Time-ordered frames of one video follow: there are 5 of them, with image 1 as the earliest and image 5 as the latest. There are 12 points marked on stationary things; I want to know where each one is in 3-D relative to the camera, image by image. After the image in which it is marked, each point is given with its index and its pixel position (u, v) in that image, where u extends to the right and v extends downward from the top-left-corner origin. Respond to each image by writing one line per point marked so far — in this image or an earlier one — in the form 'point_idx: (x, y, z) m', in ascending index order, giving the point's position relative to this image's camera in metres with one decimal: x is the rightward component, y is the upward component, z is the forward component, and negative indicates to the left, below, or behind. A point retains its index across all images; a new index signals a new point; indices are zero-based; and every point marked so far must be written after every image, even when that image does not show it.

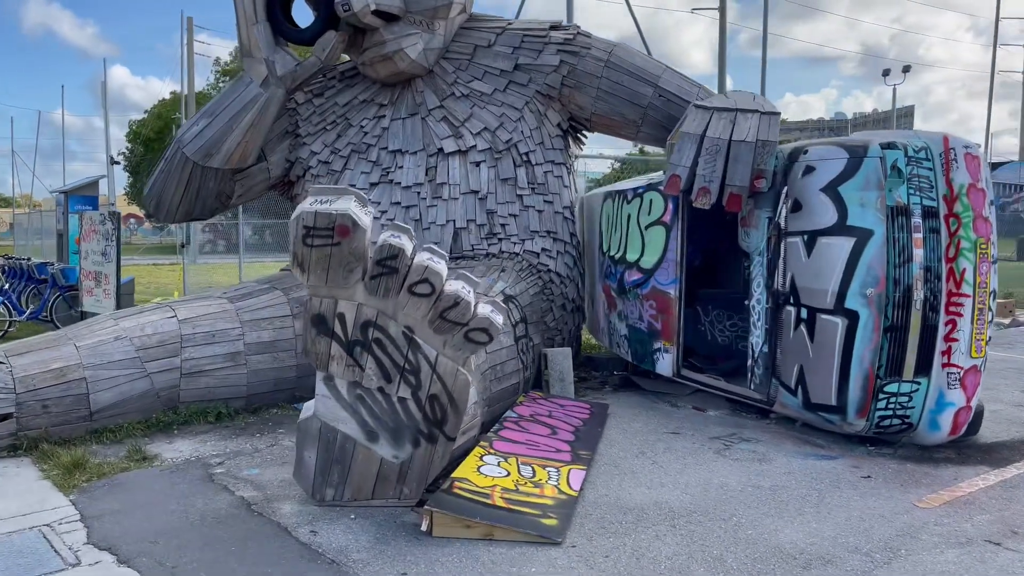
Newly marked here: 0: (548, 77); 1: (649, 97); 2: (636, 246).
0: (+0.3, +1.5, +5.9) m
1: (+1.0, +1.4, +5.9) m
2: (+0.8, +0.3, +5.3) m
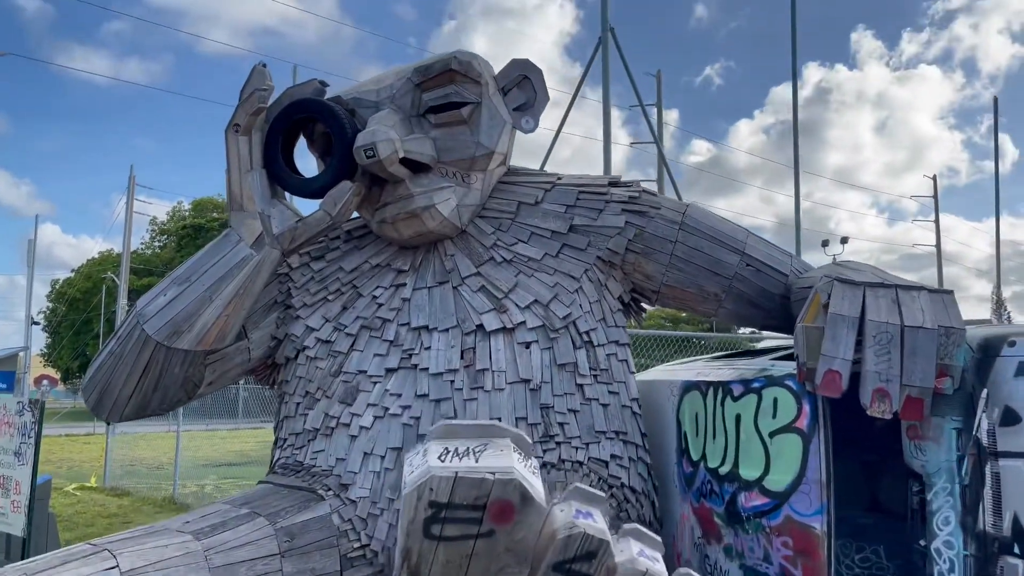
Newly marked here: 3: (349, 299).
0: (+0.6, +0.3, +4.8) m
1: (+1.3, +0.1, +4.8) m
2: (+1.2, -0.8, +4.0) m
3: (-1.0, -0.1, +5.0) m
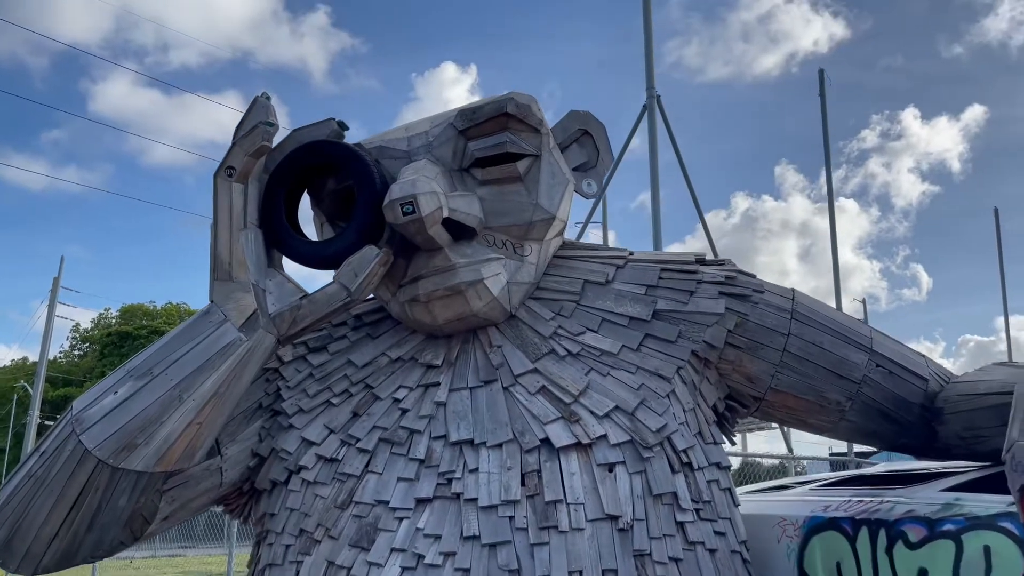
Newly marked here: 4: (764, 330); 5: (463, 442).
0: (+0.9, -0.2, +3.8) m
1: (+1.6, -0.4, +3.8) m
2: (+1.5, -1.2, +2.8) m
3: (-0.7, -0.5, +3.8) m
4: (+1.2, -0.2, +3.8) m
5: (-0.2, -0.7, +3.5) m
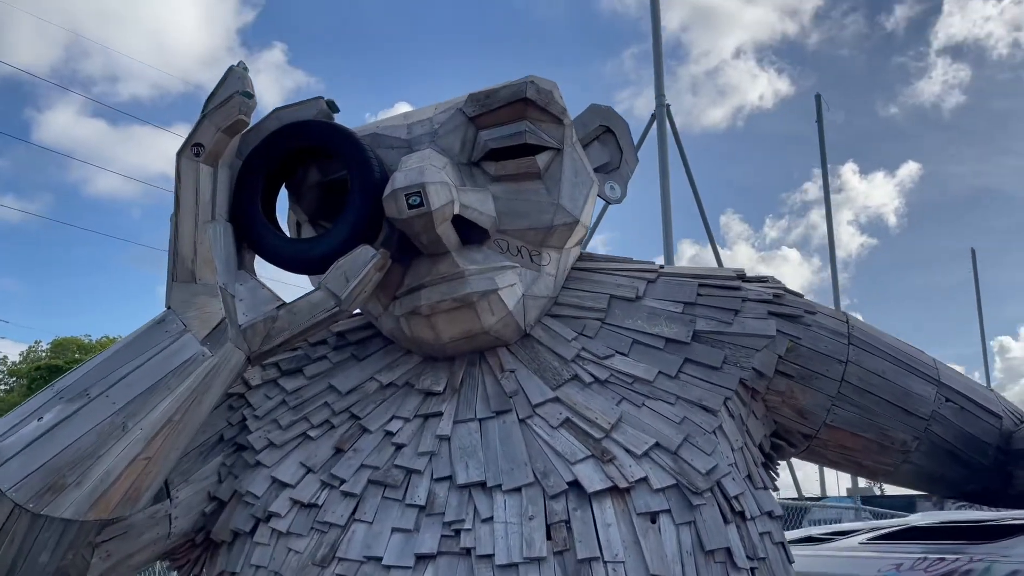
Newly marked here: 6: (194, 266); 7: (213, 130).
0: (+1.0, -0.3, +3.2) m
1: (+1.7, -0.4, +3.3) m
2: (+1.6, -1.2, +2.3) m
3: (-0.6, -0.6, +3.1) m
4: (+1.2, -0.3, +3.3) m
5: (-0.1, -0.7, +2.9) m
6: (-1.1, +0.1, +2.9) m
7: (-1.1, +0.6, +3.0) m
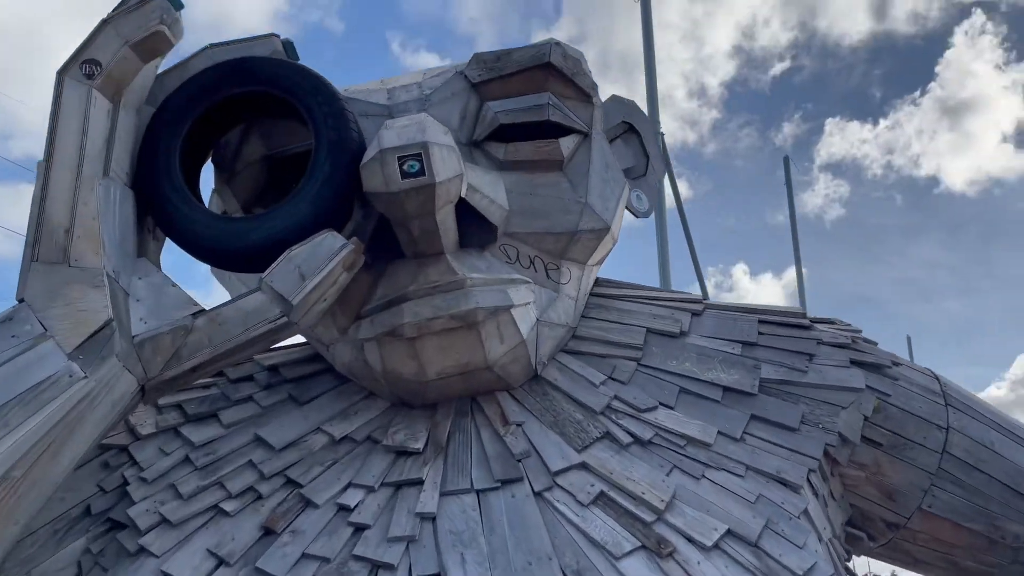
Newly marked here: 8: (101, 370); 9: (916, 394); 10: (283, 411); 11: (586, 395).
0: (+1.0, -0.4, +2.5) m
1: (+1.6, -0.6, +2.6) m
2: (+1.7, -1.3, +1.5) m
3: (-0.6, -0.6, +2.1) m
4: (+1.2, -0.4, +2.5) m
5: (-0.1, -0.7, +2.0) m
6: (-1.1, +0.1, +2.0) m
7: (-1.0, +0.6, +2.0) m
8: (-0.9, -0.2, +1.8) m
9: (+1.2, -0.3, +2.6) m
10: (-0.7, -0.4, +2.4) m
11: (+0.2, -0.3, +2.4) m
